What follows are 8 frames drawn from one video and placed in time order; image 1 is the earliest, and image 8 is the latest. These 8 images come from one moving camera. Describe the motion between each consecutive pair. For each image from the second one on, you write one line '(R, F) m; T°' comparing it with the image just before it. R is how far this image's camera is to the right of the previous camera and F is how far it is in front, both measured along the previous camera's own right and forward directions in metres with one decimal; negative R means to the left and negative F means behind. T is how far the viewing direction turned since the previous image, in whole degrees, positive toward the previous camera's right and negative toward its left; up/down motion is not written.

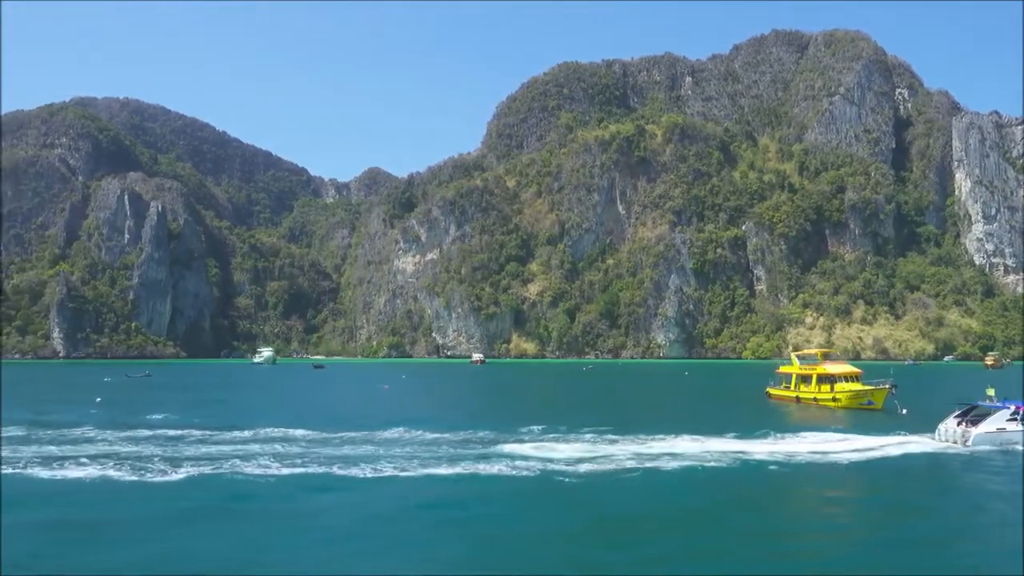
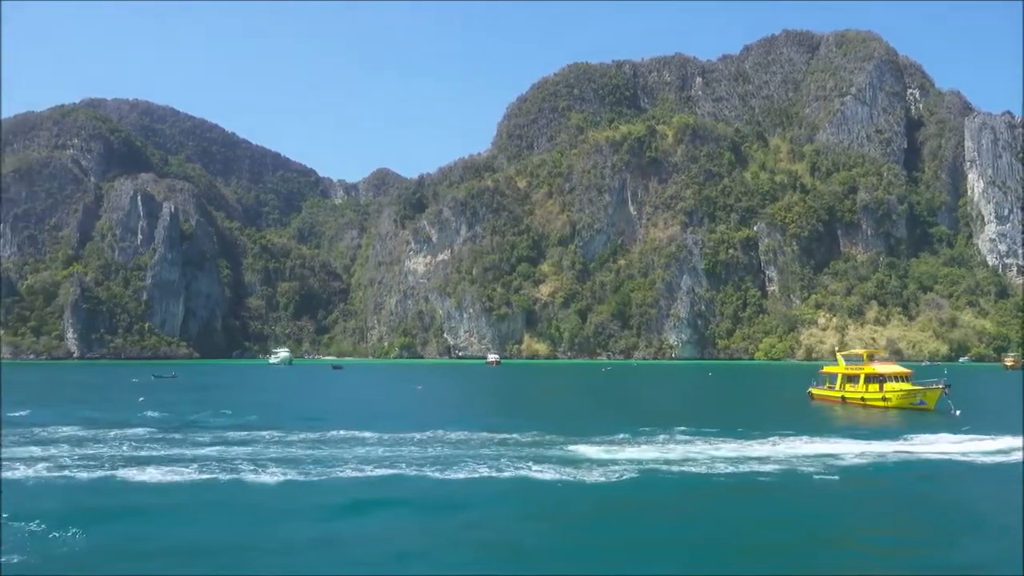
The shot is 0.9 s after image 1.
(-0.9, 0.0) m; 0°
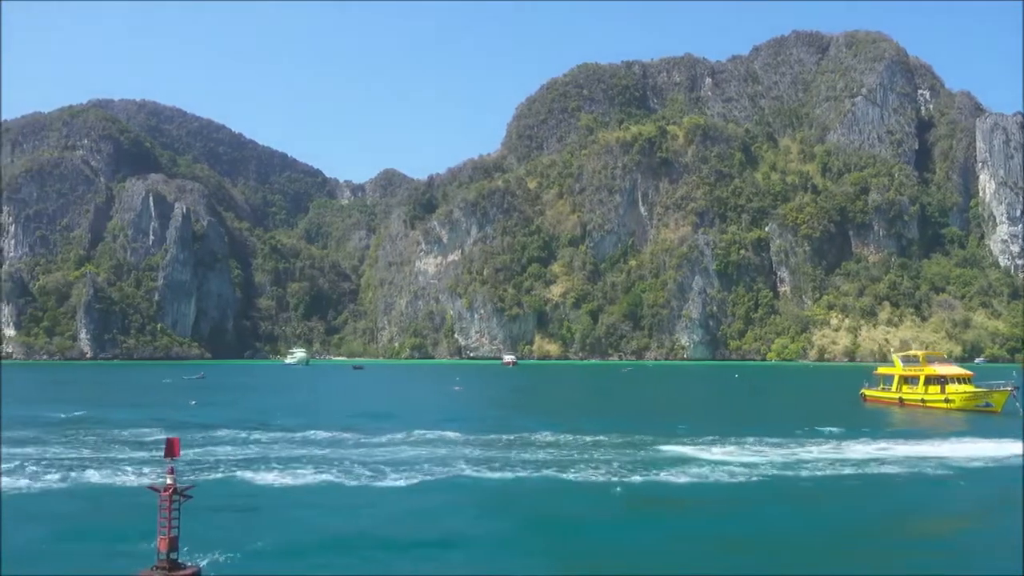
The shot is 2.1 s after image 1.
(-1.2, +0.1) m; 0°
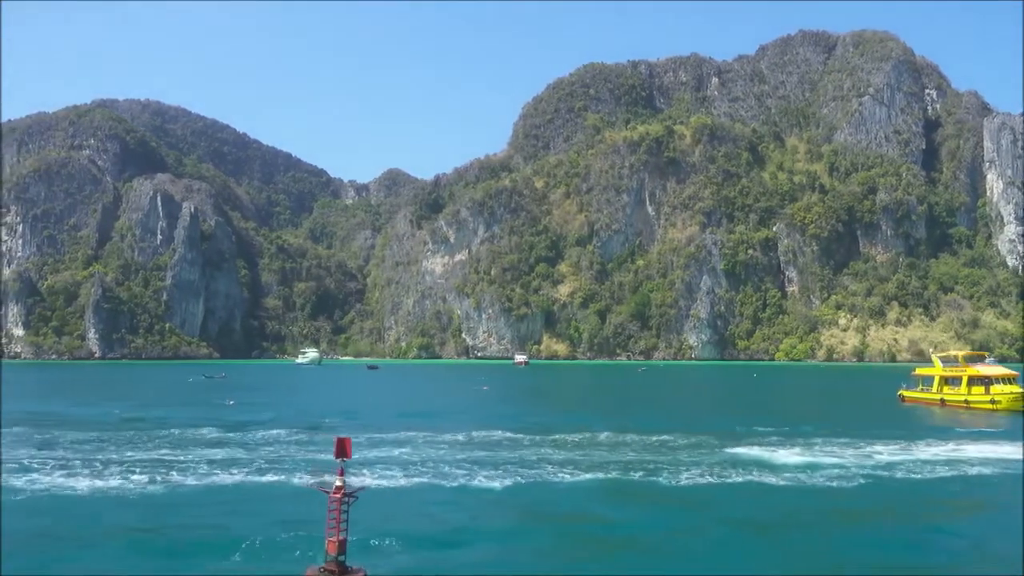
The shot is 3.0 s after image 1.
(-0.9, +0.1) m; 0°
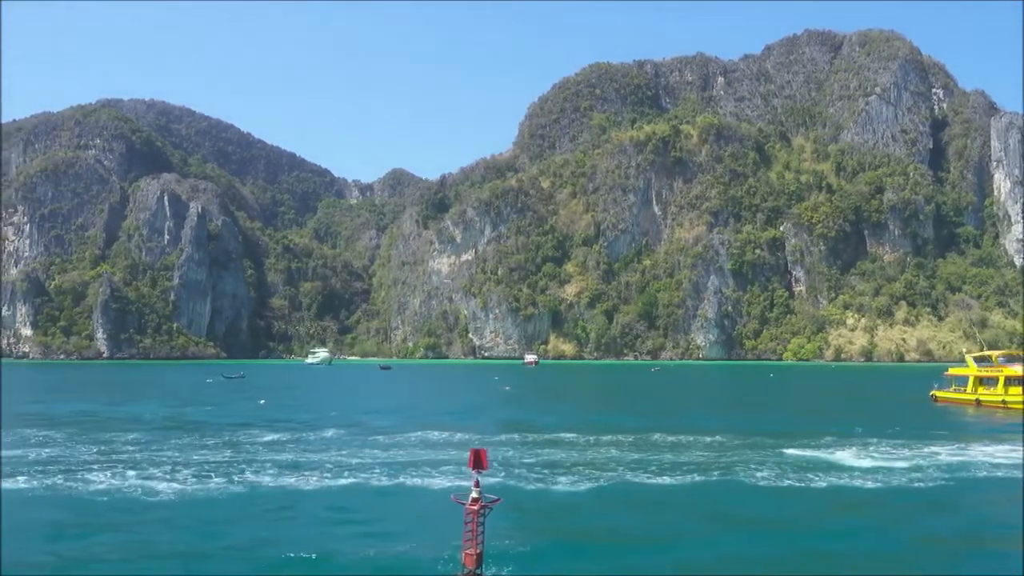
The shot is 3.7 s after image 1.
(-0.7, +0.1) m; 0°
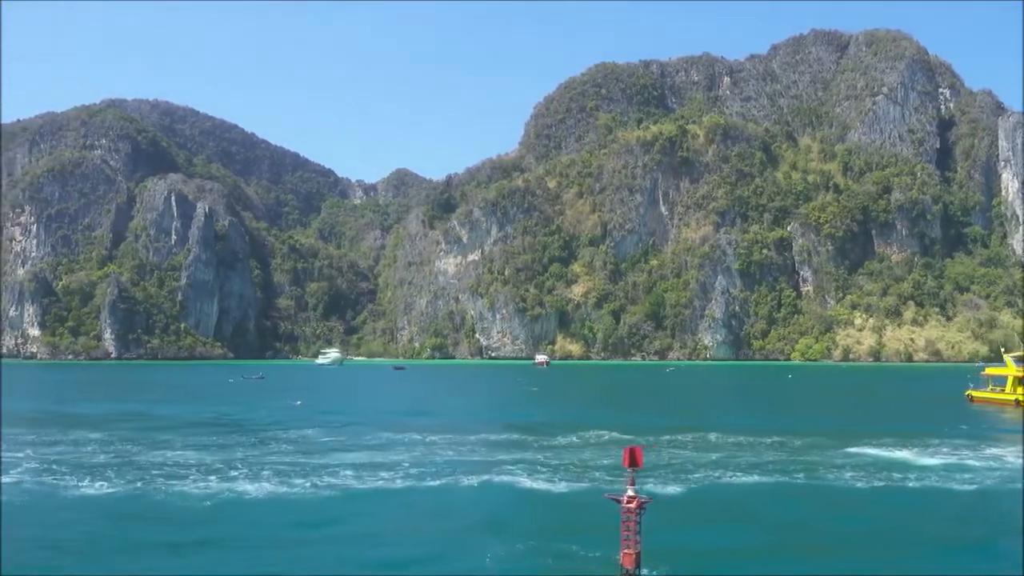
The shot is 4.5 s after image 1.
(-0.8, +0.1) m; 0°
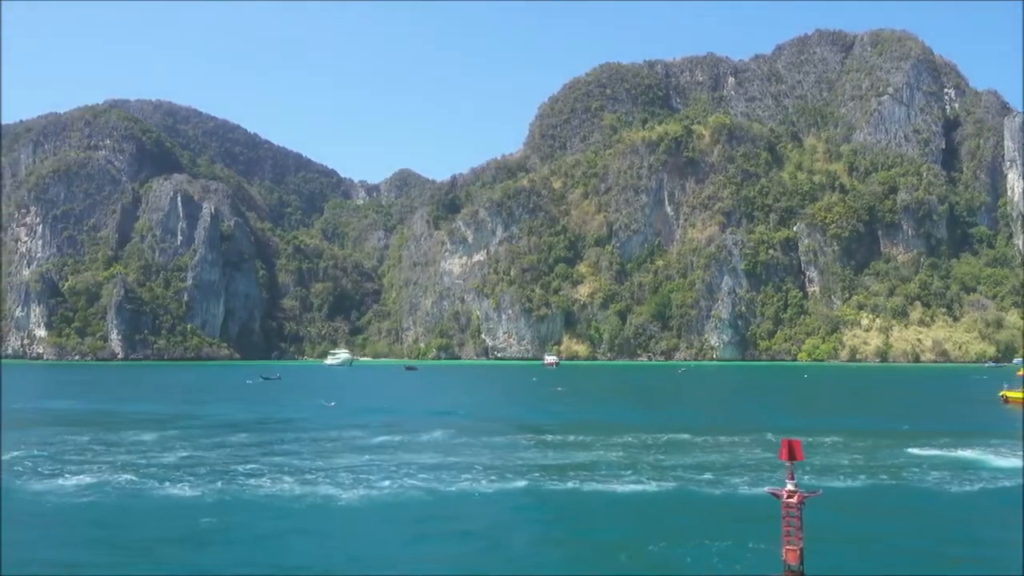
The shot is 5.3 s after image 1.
(-0.8, +0.1) m; 0°
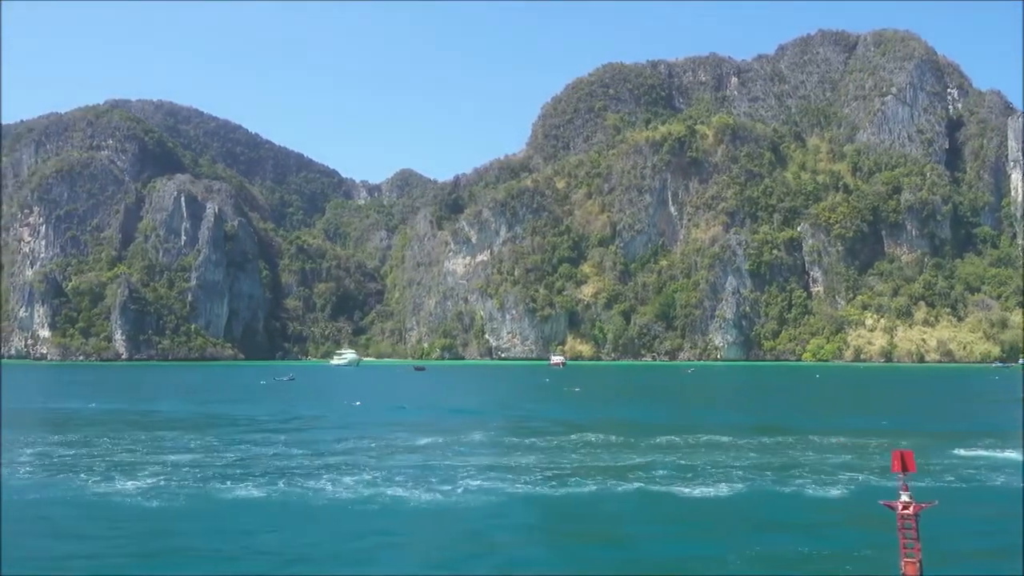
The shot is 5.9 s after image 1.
(-0.6, +0.1) m; 0°
